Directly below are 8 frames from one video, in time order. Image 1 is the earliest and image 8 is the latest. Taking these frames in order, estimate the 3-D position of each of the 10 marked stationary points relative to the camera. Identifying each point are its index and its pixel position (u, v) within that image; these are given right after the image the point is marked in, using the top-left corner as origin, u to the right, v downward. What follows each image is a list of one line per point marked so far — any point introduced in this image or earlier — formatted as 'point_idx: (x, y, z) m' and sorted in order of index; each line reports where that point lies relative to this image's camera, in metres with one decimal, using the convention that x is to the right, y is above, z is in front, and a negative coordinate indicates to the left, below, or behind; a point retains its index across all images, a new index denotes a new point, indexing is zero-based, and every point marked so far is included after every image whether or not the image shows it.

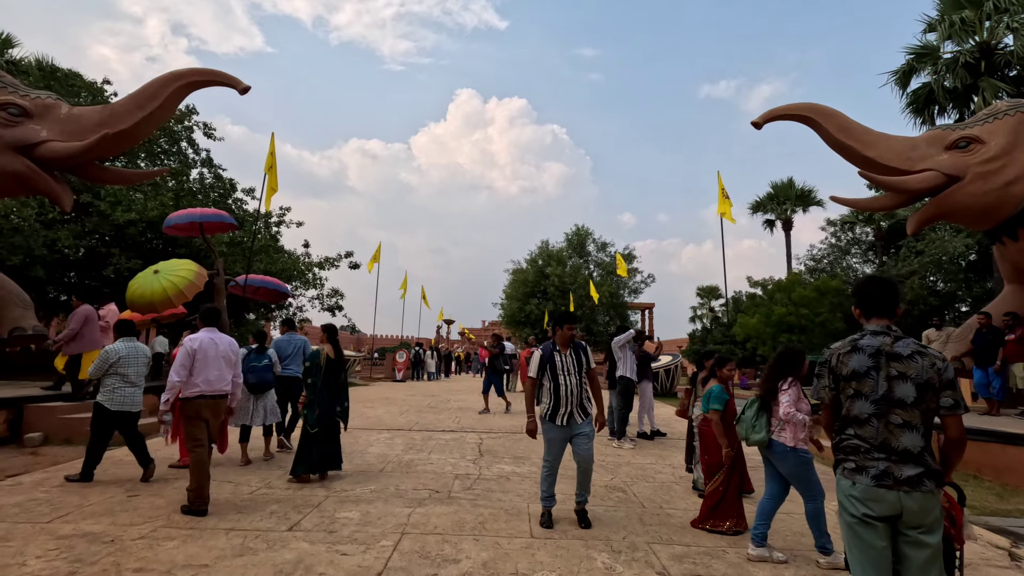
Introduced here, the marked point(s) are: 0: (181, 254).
0: (-10.0, +1.1, +16.0) m
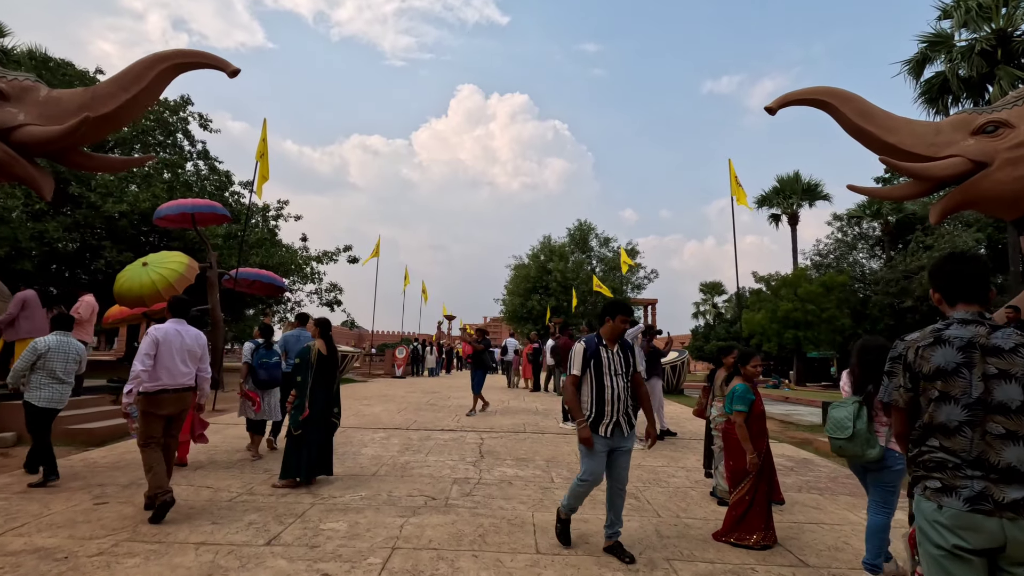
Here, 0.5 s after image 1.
0: (-9.9, +1.2, +15.6) m
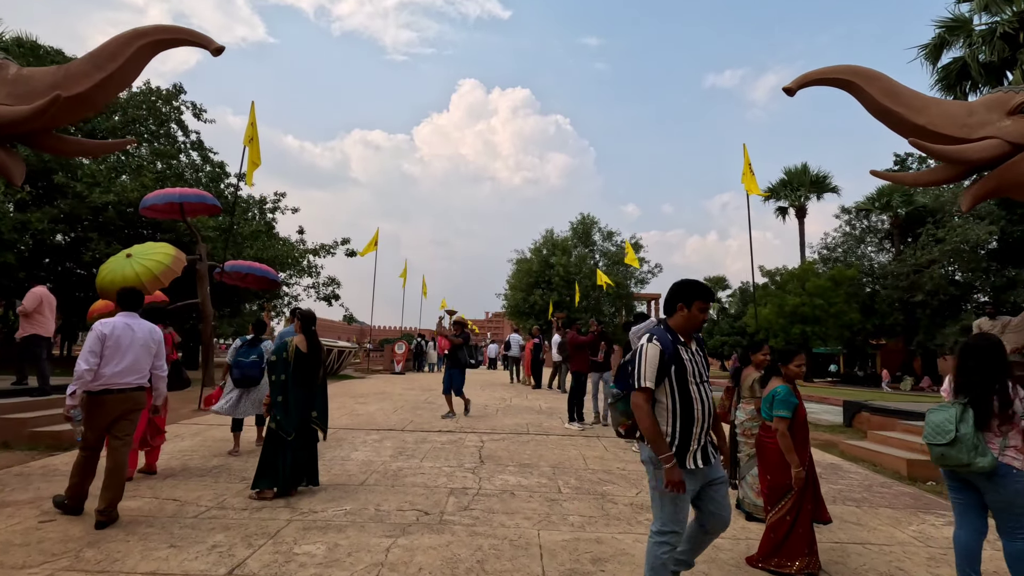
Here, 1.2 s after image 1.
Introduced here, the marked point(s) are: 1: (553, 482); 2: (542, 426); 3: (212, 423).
0: (-9.9, +1.4, +15.0) m
1: (+0.4, -1.9, +5.1) m
2: (+0.4, -2.2, +8.3) m
3: (-4.5, -2.0, +7.8) m
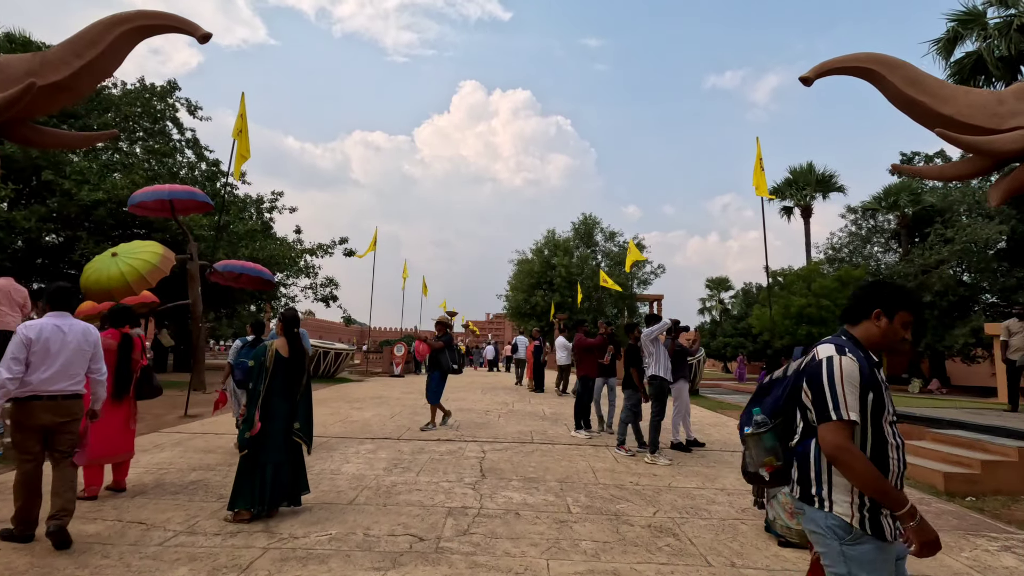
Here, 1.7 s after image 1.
0: (-9.8, +1.4, +14.6) m
1: (+0.4, -1.9, +4.7) m
2: (+0.5, -2.2, +7.8) m
3: (-4.4, -2.0, +7.4) m
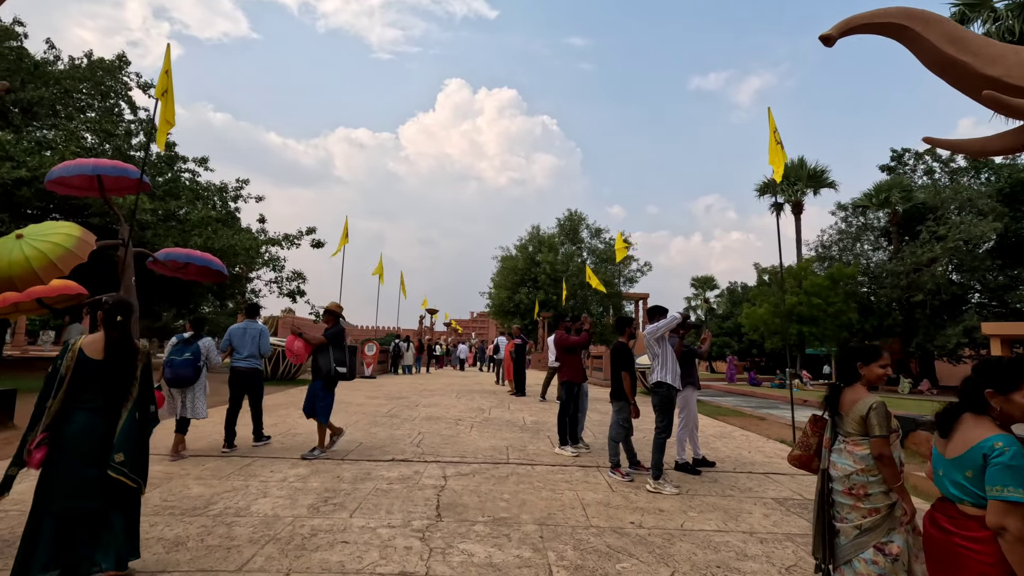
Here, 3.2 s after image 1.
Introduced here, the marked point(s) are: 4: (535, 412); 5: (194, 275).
0: (-10.4, +1.6, +13.0) m
1: (+0.2, -1.7, +3.4) m
2: (+0.1, -2.0, +6.6) m
3: (-4.8, -1.8, +6.0) m
4: (+0.4, -2.3, +9.8) m
5: (-7.8, +0.3, +13.0) m
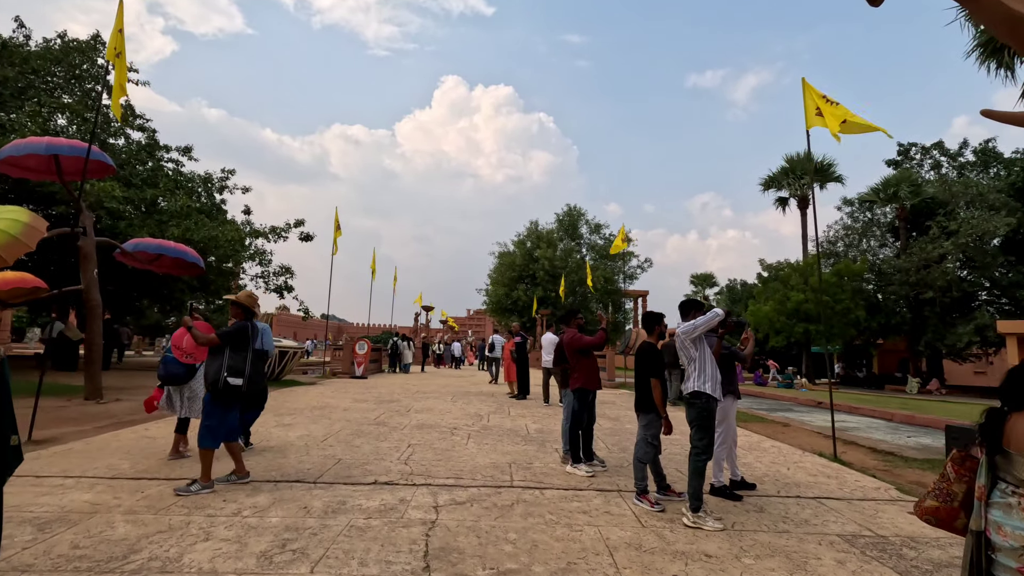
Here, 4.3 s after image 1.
0: (-10.4, +1.8, +12.0) m
1: (+0.2, -1.7, +2.5) m
2: (+0.2, -1.9, +5.6) m
3: (-4.7, -1.7, +5.0) m
4: (+0.4, -2.2, +8.9) m
5: (-7.8, +0.4, +12.0) m
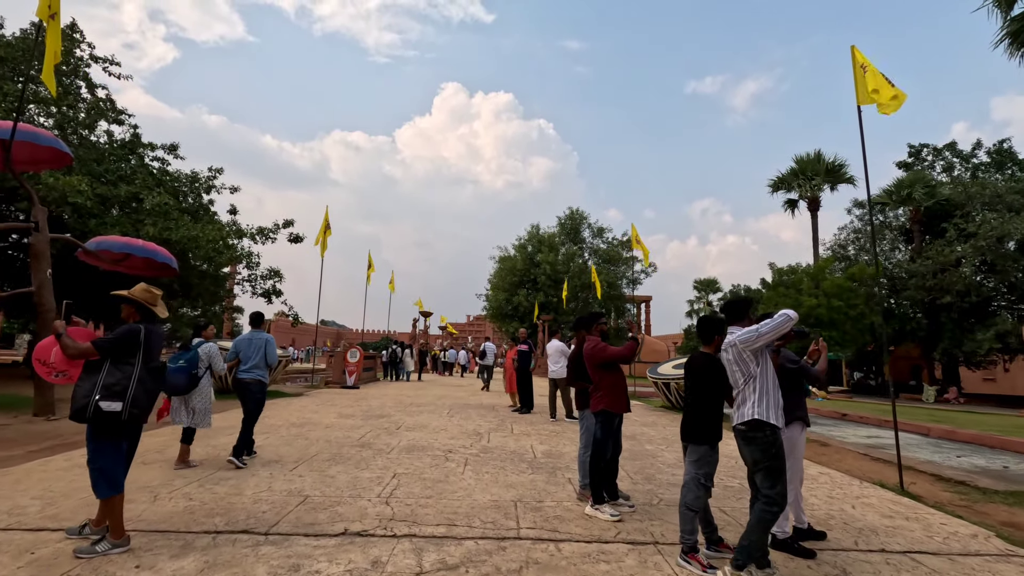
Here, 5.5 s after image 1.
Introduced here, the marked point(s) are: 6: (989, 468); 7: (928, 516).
0: (-10.3, +1.7, +11.0) m
1: (+0.3, -1.6, +1.4) m
2: (+0.2, -1.9, +4.6) m
3: (-4.7, -1.7, +4.0) m
4: (+0.5, -2.2, +7.9) m
5: (-7.8, +0.4, +11.0) m
6: (+6.8, -2.6, +7.6) m
7: (+3.7, -2.0, +4.7) m
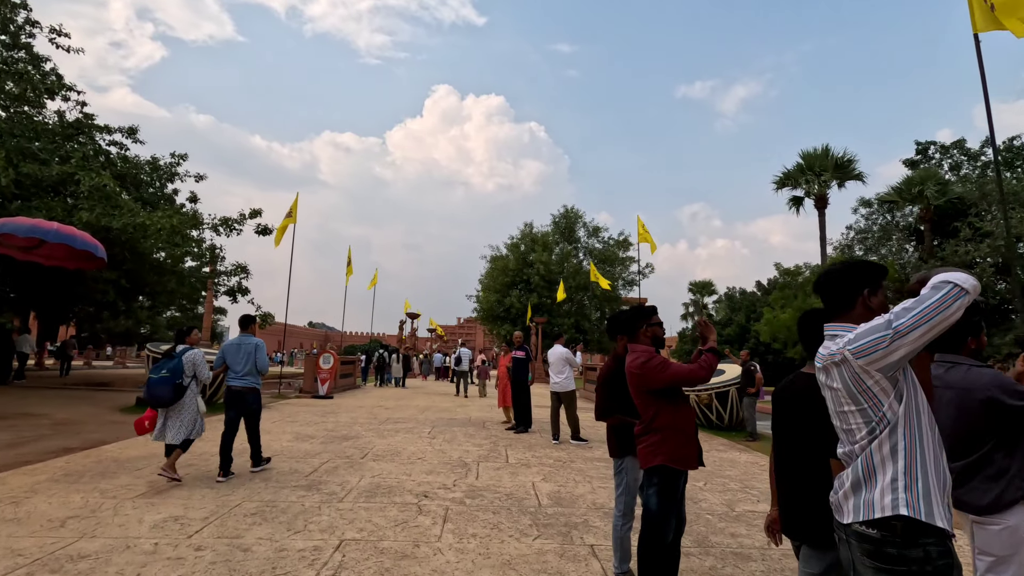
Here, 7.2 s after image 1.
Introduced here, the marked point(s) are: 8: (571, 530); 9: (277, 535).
0: (-10.4, +1.8, +9.2) m
1: (+0.4, -1.5, -0.2) m
2: (+0.2, -1.8, +2.9) m
3: (-4.6, -1.6, +2.2) m
4: (+0.4, -2.1, +6.2) m
5: (-7.9, +0.5, +9.2) m
6: (+6.8, -2.5, +6.0) m
7: (+3.7, -1.9, +3.1) m
8: (+0.5, -2.0, +4.3) m
9: (-1.8, -1.9, +4.0) m
